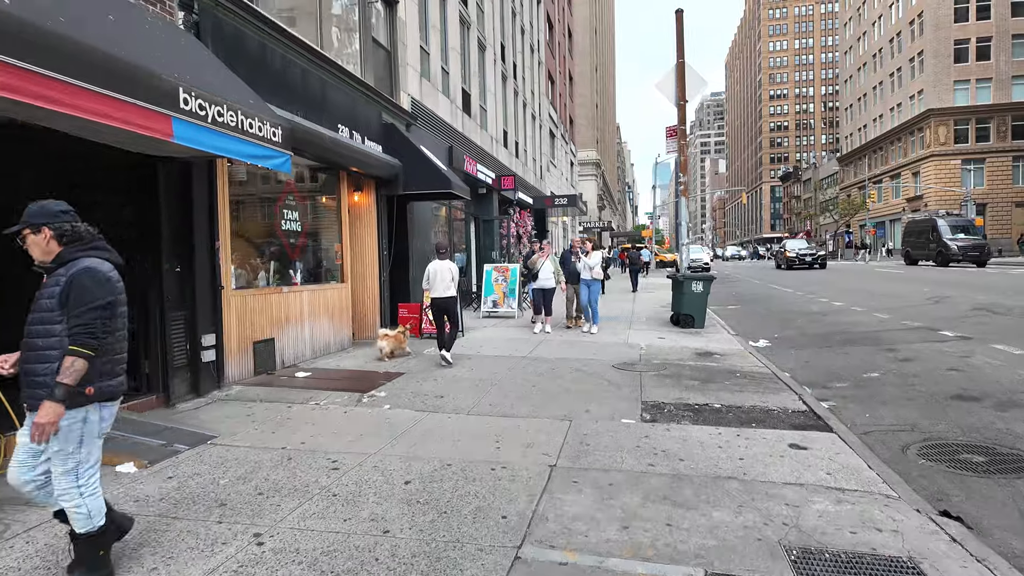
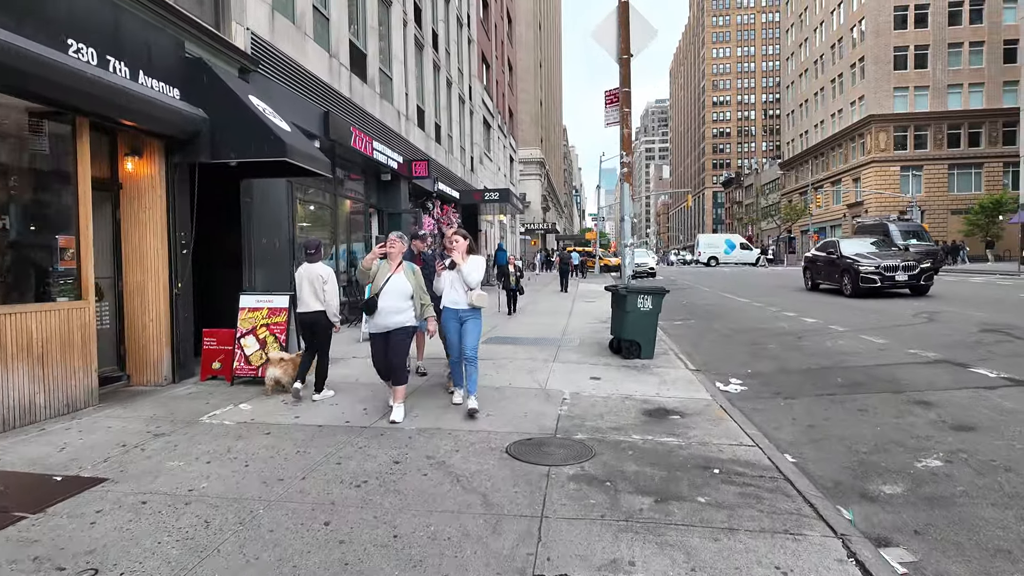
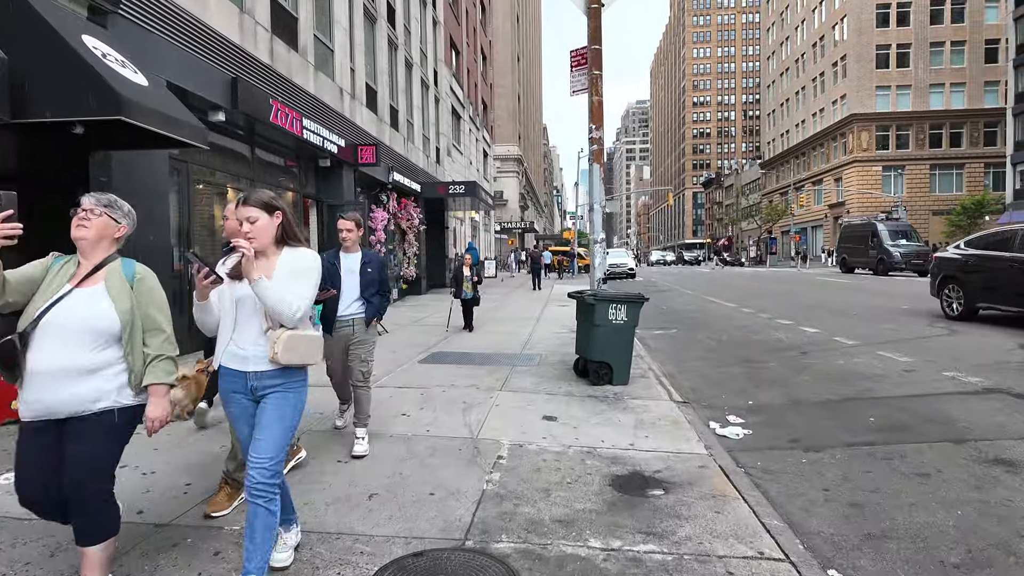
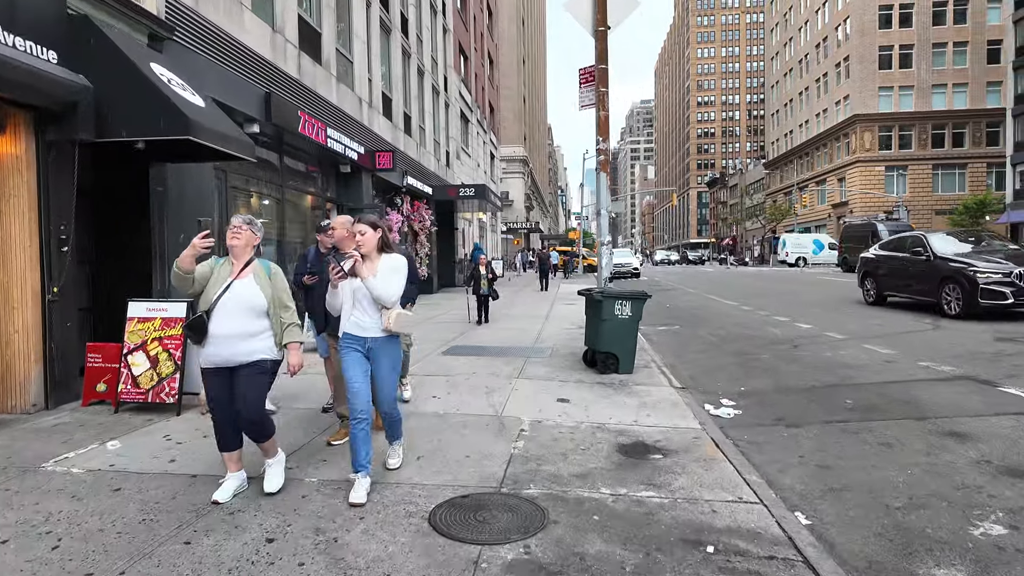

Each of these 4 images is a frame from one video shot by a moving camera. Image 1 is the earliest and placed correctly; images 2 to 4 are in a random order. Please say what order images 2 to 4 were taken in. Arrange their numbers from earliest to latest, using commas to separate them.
2, 4, 3
